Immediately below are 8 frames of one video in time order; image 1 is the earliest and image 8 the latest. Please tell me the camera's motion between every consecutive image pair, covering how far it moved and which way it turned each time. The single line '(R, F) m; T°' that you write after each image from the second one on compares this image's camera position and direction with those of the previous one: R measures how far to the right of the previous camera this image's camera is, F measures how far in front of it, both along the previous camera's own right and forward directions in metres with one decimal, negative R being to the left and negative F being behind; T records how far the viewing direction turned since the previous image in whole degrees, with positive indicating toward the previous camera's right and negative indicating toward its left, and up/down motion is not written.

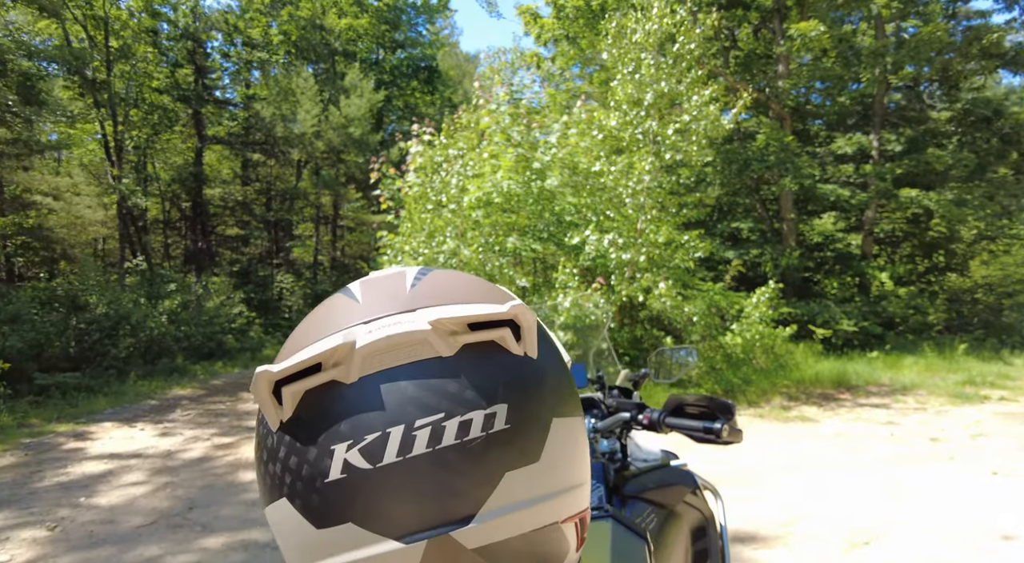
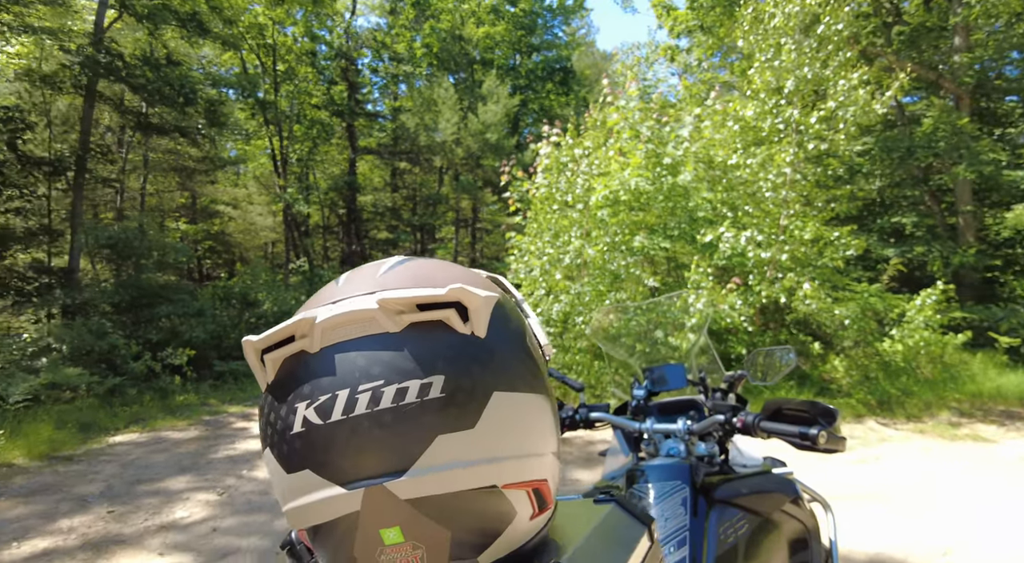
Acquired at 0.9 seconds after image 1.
(+0.7, 0.0) m; -15°
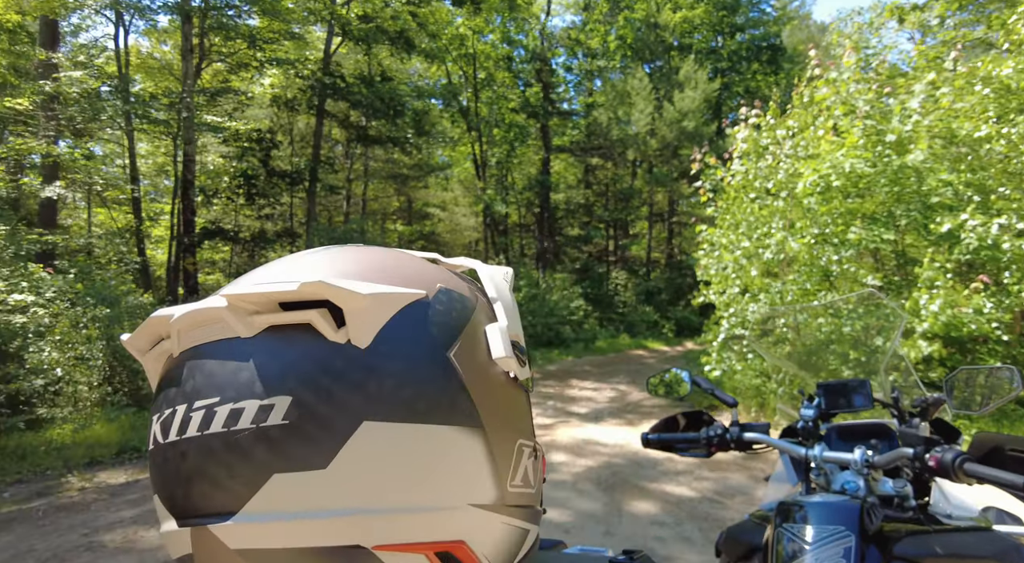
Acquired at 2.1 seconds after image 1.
(+1.0, +0.4) m; -21°
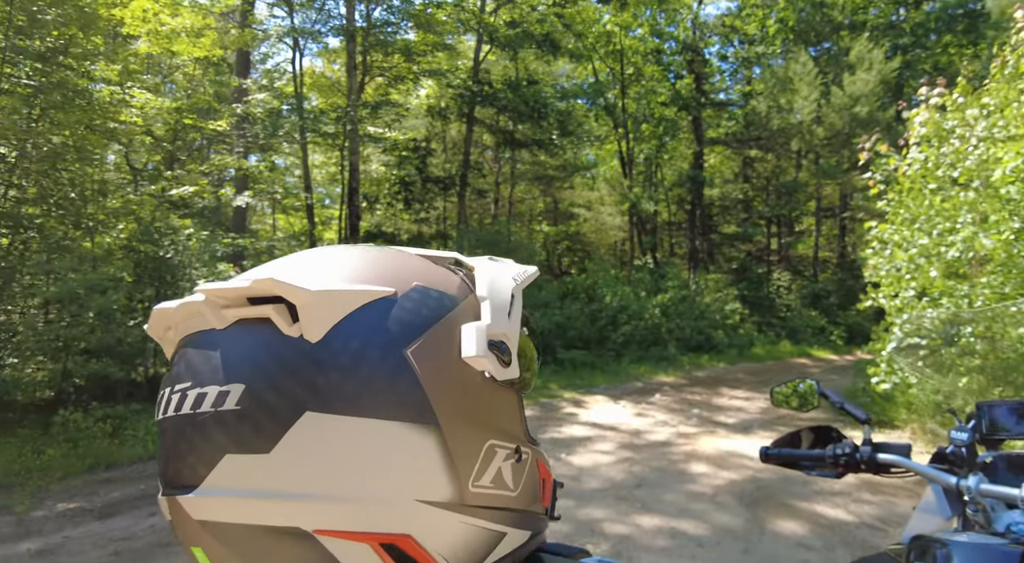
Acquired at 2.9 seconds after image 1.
(+0.6, +0.1) m; -15°
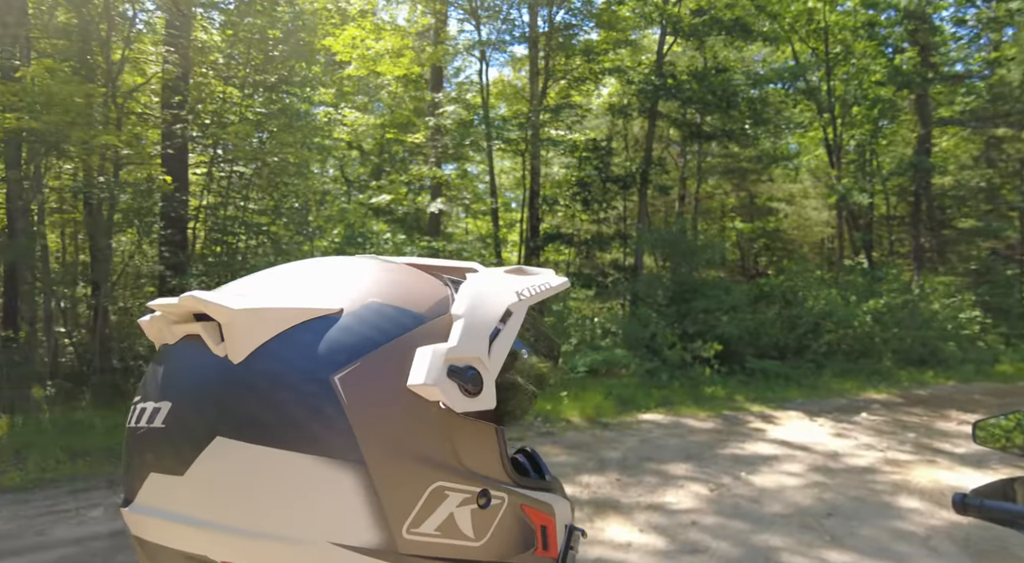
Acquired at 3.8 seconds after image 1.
(+0.7, +0.2) m; -19°
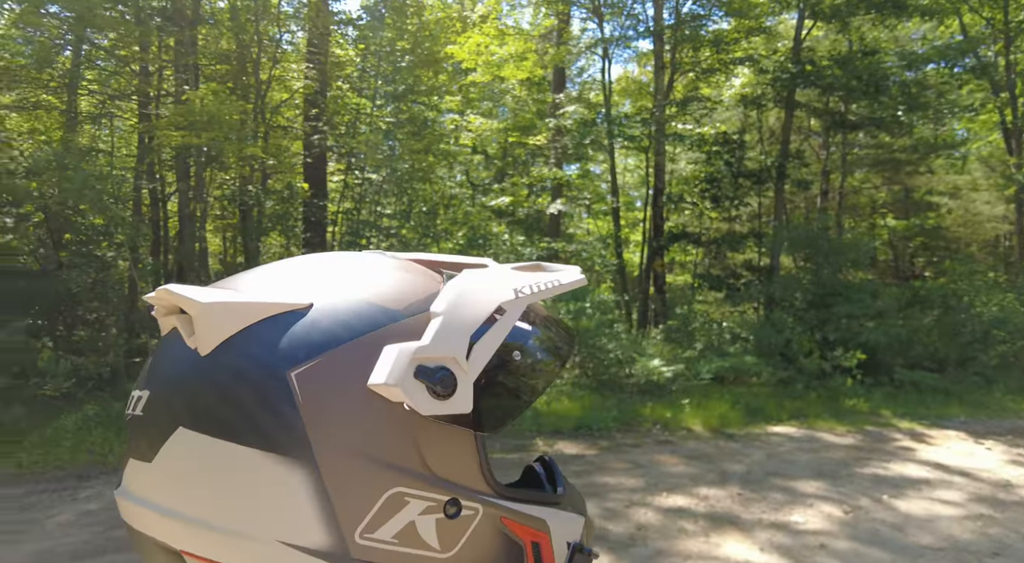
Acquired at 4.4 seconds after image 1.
(+0.4, +0.1) m; -12°
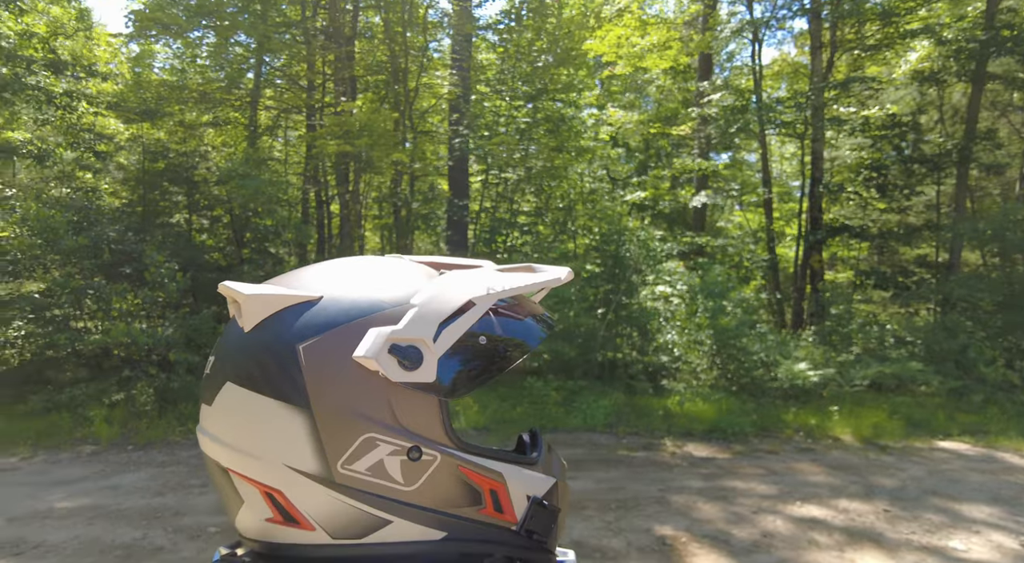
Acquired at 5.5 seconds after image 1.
(+0.5, 0.0) m; -14°
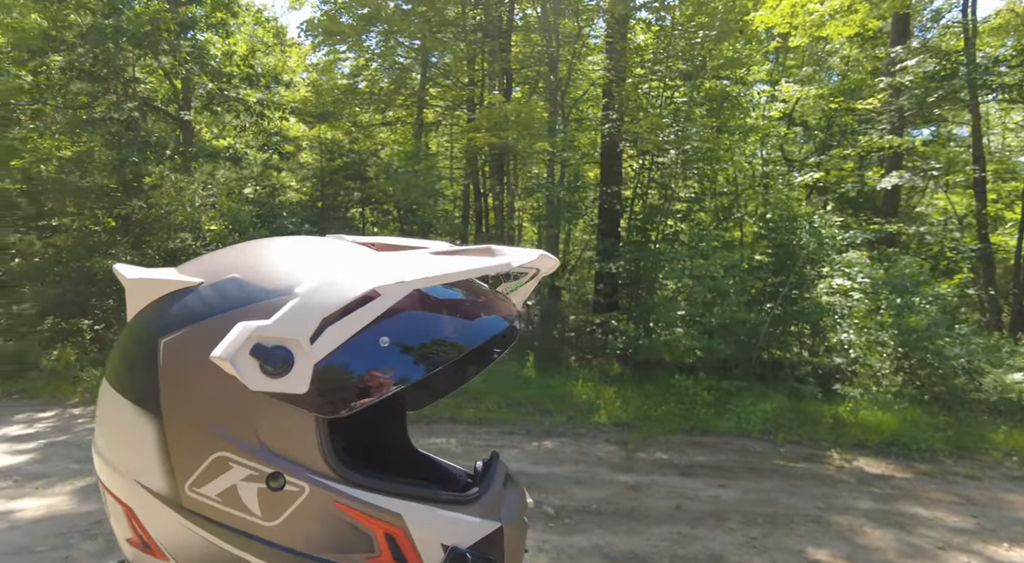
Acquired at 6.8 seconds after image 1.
(+0.7, +0.3) m; -17°
